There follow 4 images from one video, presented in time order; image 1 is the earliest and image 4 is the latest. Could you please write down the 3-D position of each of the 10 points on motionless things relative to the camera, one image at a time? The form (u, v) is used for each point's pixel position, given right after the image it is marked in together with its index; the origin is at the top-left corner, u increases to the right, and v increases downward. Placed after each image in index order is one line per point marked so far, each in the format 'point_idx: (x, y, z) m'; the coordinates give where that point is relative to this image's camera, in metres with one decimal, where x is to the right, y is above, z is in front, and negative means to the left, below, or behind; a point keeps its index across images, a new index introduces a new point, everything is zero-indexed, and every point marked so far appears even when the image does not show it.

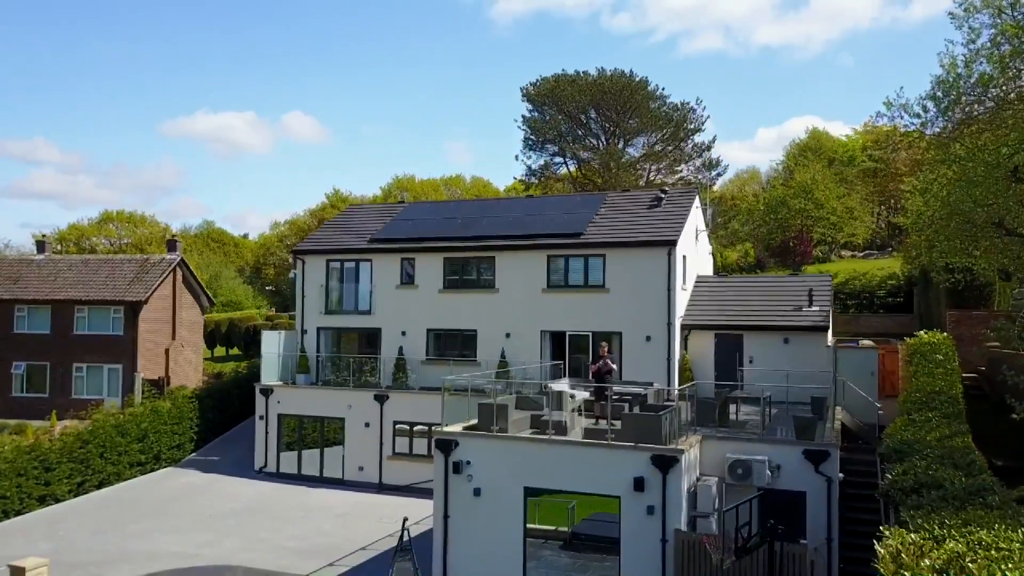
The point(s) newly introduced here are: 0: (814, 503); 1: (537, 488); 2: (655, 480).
0: (+4.2, -3.0, +14.9) m
1: (+0.3, -2.8, +15.2) m
2: (+1.9, -2.6, +14.3) m
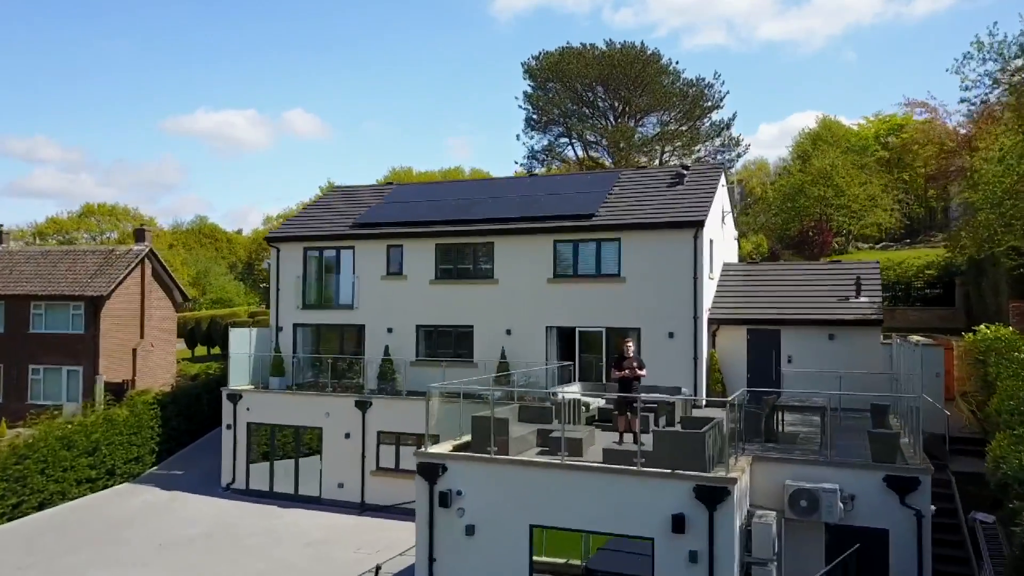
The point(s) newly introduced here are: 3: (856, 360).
0: (+4.2, -2.8, +11.7) m
1: (+0.4, -2.7, +12.0) m
2: (+1.9, -2.4, +11.1) m
3: (+6.4, -1.3, +20.0) m
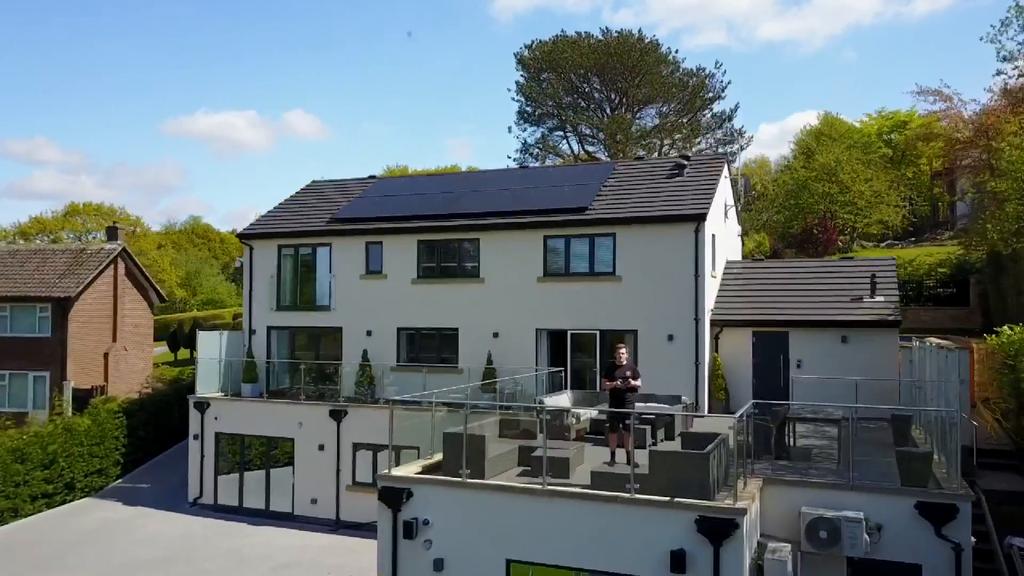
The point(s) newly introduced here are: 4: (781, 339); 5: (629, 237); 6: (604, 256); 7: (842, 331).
0: (+4.0, -2.8, +10.1) m
1: (+0.1, -2.6, +10.4) m
2: (+1.7, -2.3, +9.5) m
3: (+6.1, -1.3, +18.4) m
4: (+4.8, -0.9, +19.2) m
5: (+2.1, +0.9, +19.5) m
6: (+1.7, +0.6, +19.9) m
7: (+5.7, -0.7, +18.6) m
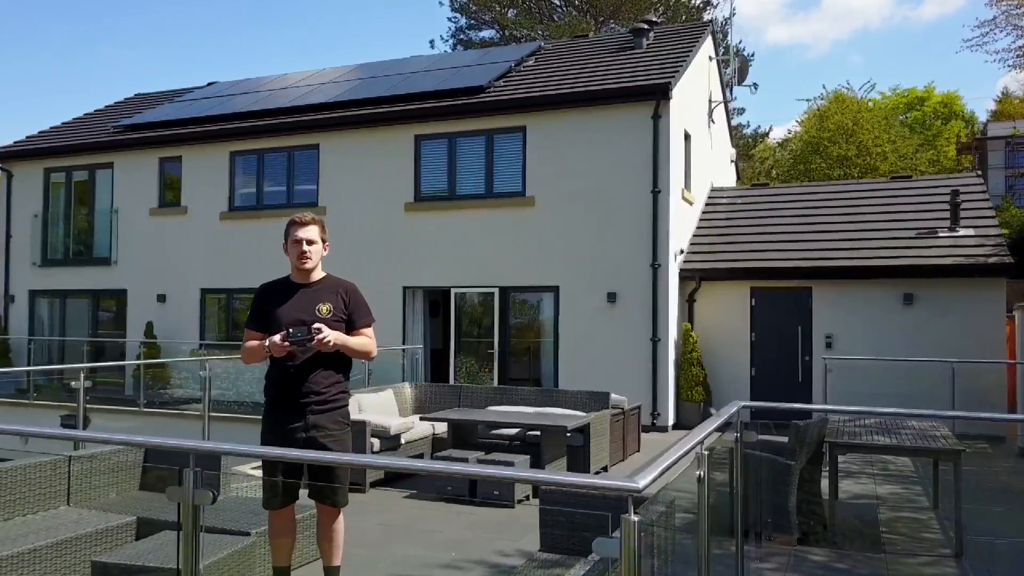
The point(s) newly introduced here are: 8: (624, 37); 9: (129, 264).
0: (+2.2, -2.0, +2.4) m
1: (-1.6, -1.8, +2.7) m
2: (-0.1, -1.5, +1.8) m
3: (+4.4, -0.5, +10.7) m
4: (+3.0, -0.1, +11.5) m
5: (+0.4, +1.7, +11.9) m
6: (0.0, +1.4, +12.2) m
7: (+3.9, 0.0, +10.9) m
8: (+1.5, +3.2, +14.0) m
9: (-5.2, +0.3, +14.8) m
